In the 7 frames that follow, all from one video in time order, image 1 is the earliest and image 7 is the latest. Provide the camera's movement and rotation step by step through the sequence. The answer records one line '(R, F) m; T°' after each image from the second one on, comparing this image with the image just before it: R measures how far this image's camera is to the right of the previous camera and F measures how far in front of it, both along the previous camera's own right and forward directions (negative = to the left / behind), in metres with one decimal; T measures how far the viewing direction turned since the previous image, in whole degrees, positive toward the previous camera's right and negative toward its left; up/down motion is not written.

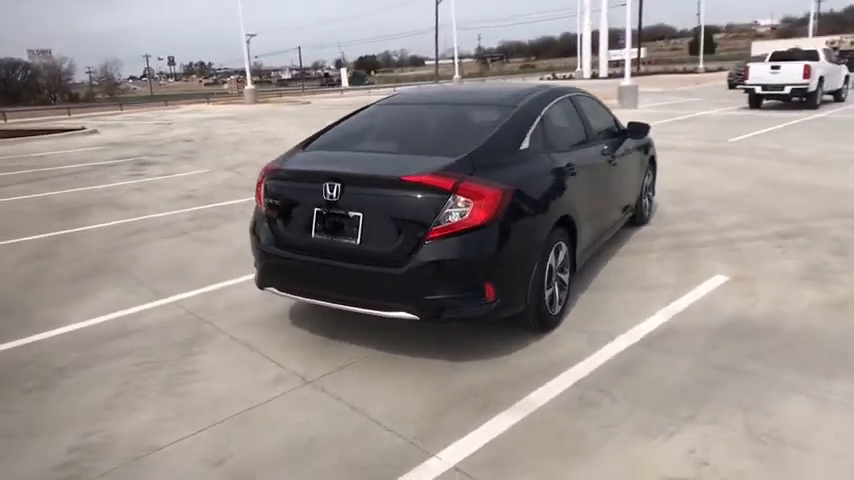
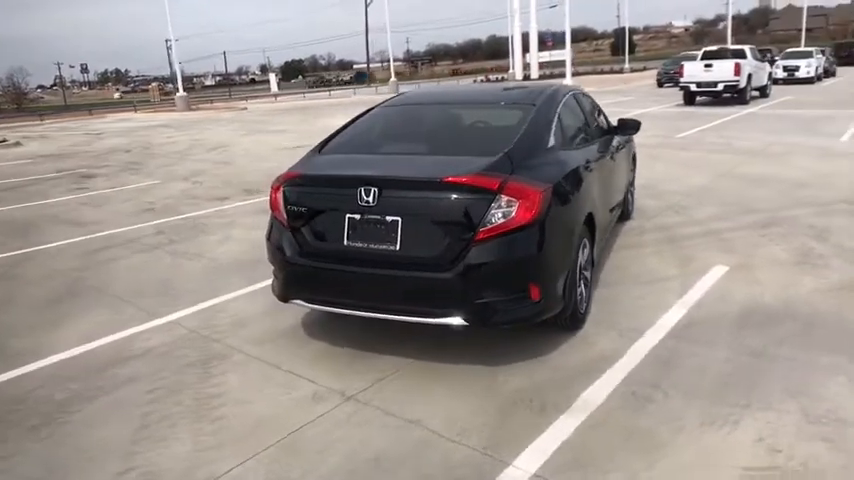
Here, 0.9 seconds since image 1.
(-0.7, +0.2) m; +6°
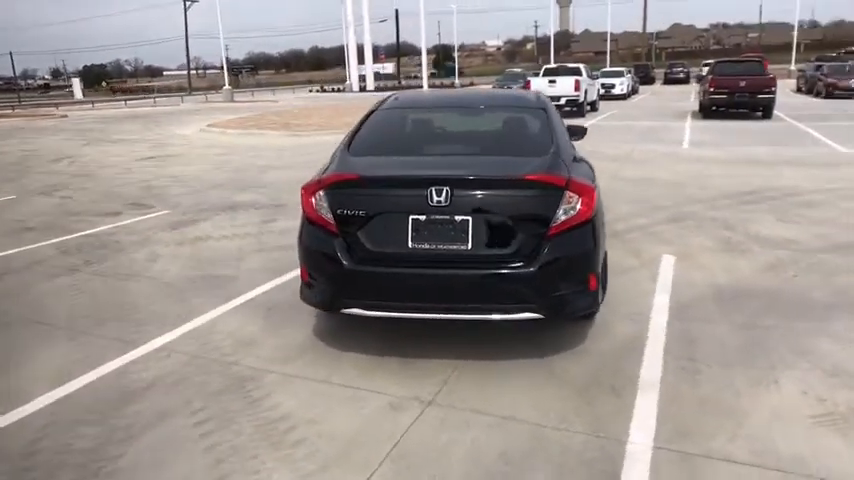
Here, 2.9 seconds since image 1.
(-1.5, +0.2) m; +16°
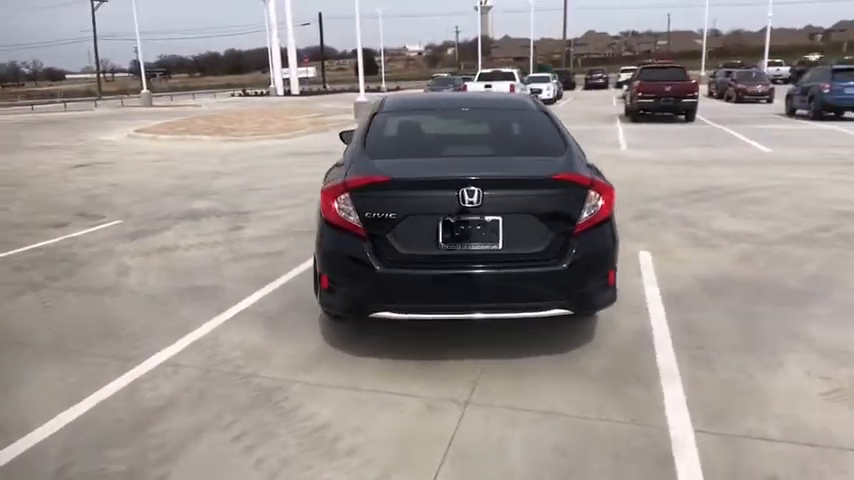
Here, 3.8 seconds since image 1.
(-0.7, 0.0) m; +7°
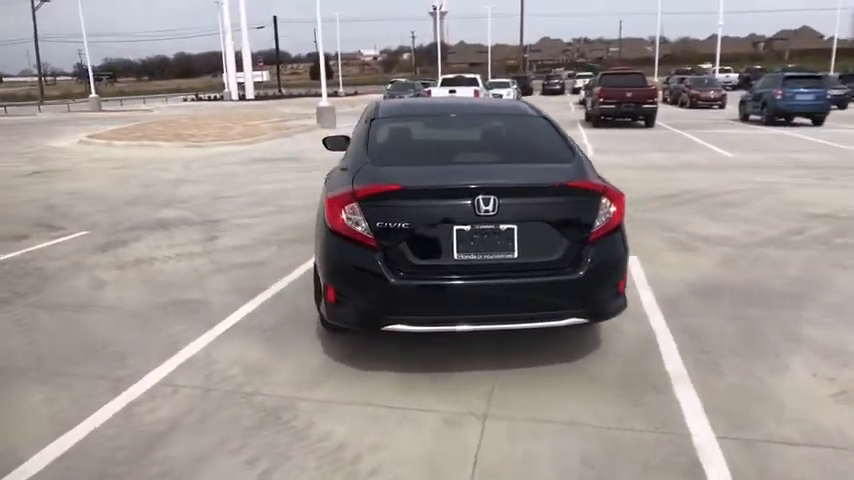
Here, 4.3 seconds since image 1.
(-0.4, +0.1) m; +4°
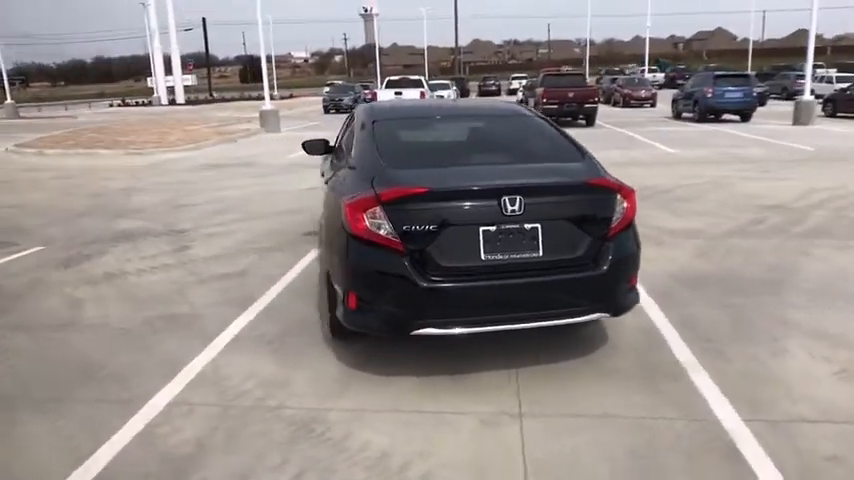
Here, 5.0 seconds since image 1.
(-0.6, 0.0) m; +6°
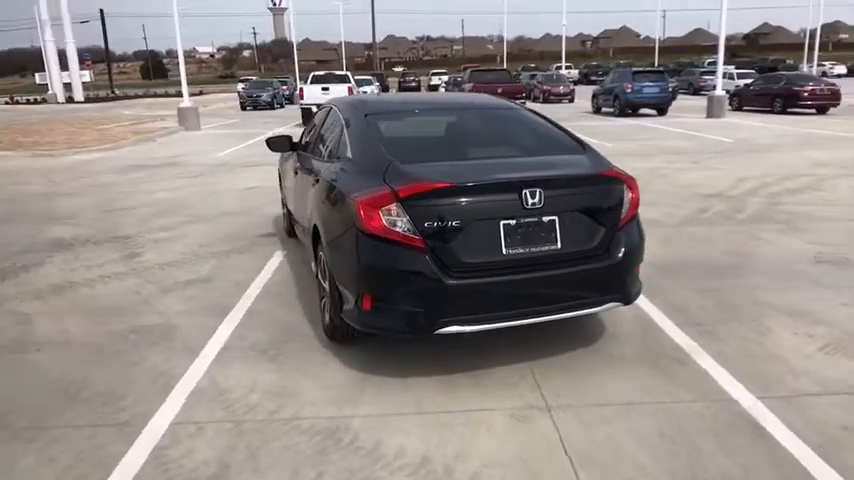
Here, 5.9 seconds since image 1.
(-0.6, +0.2) m; +8°
